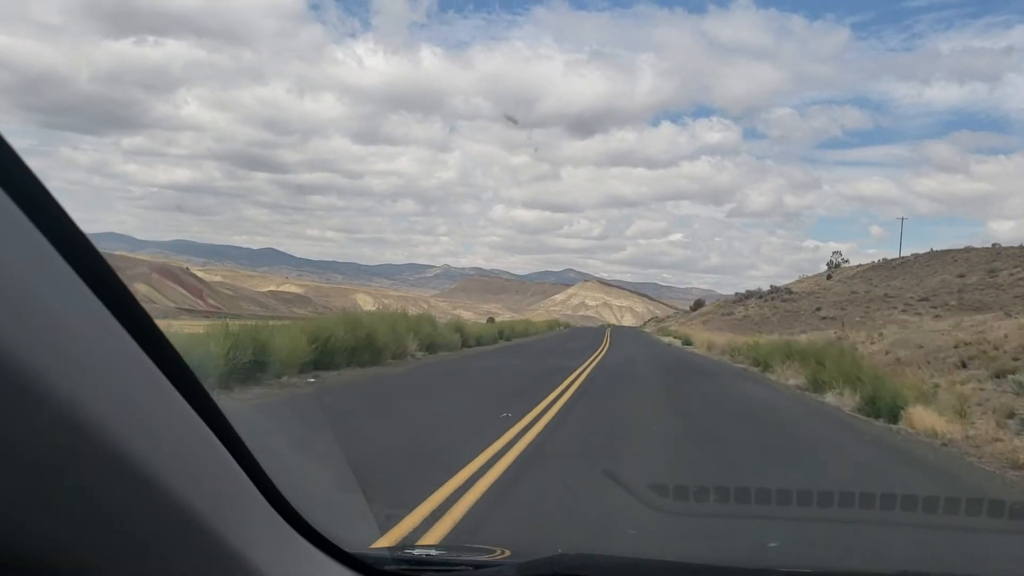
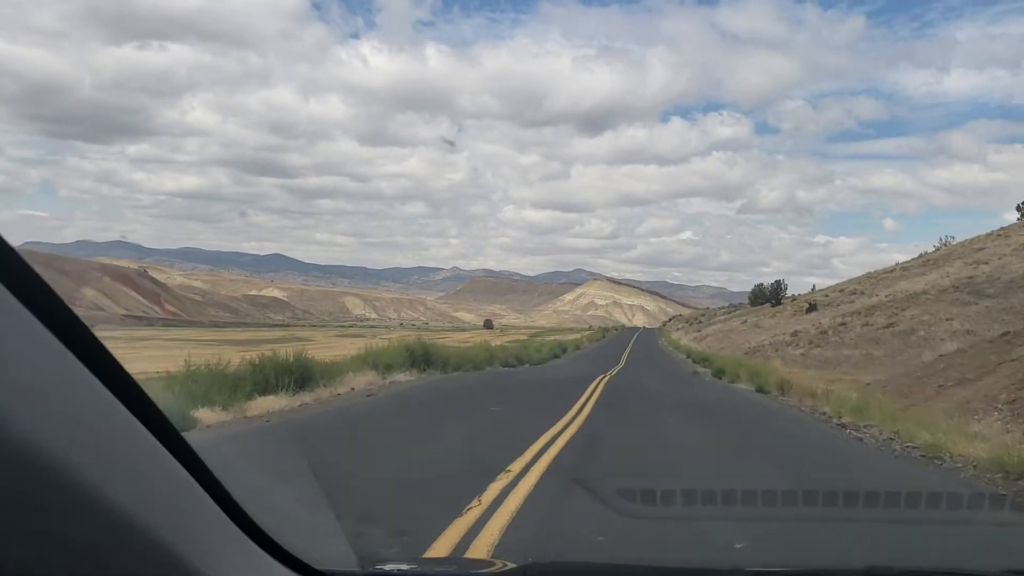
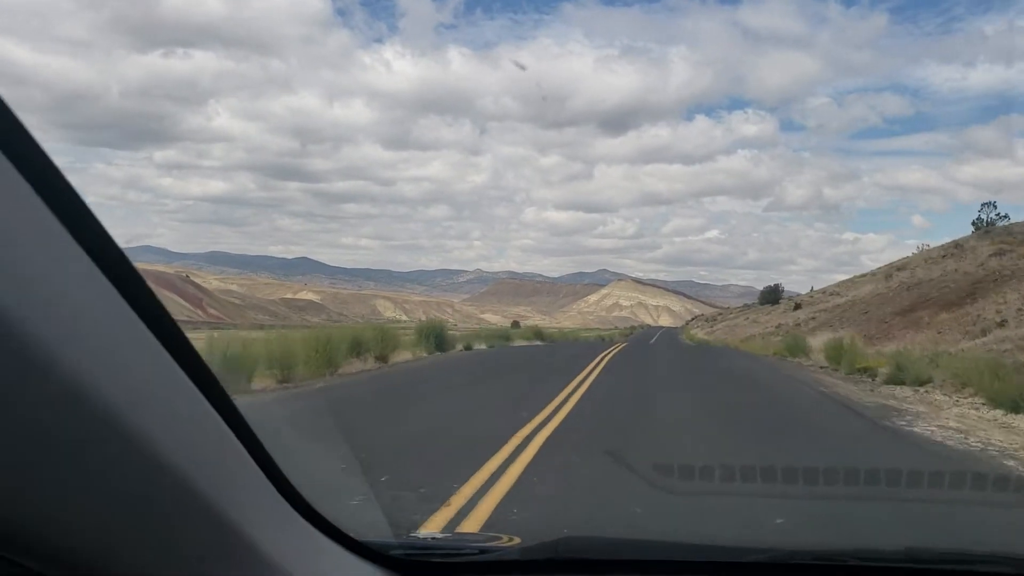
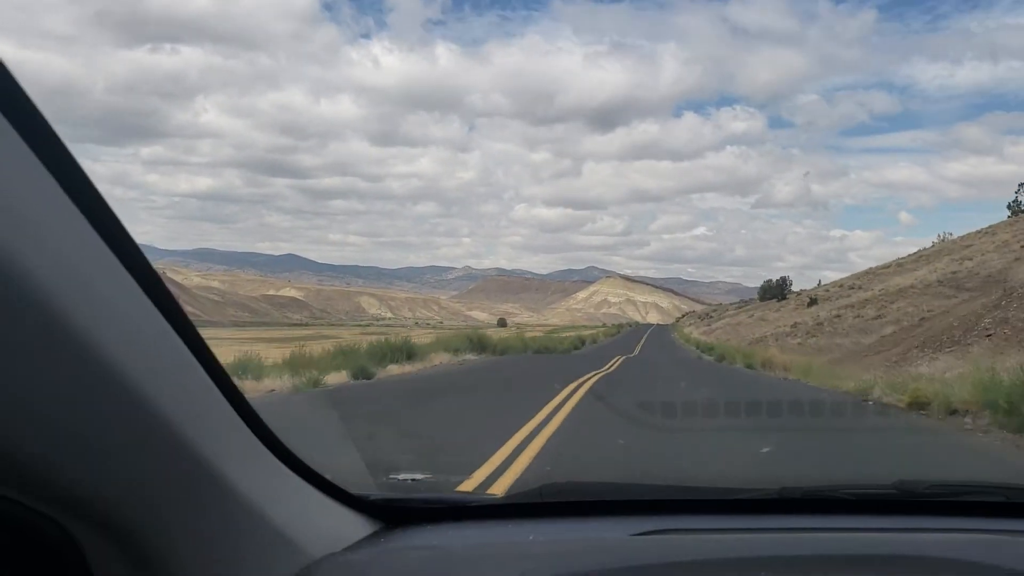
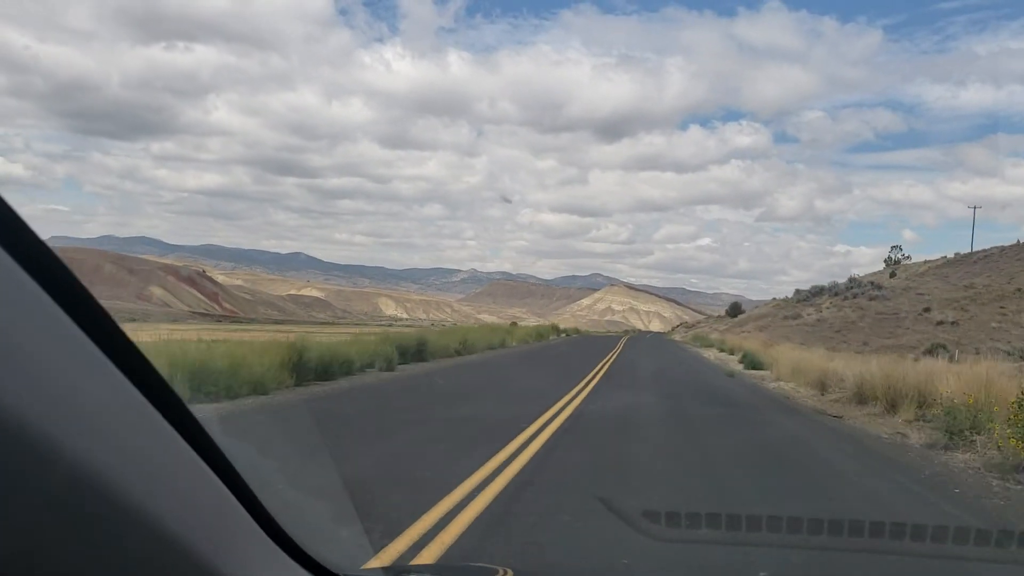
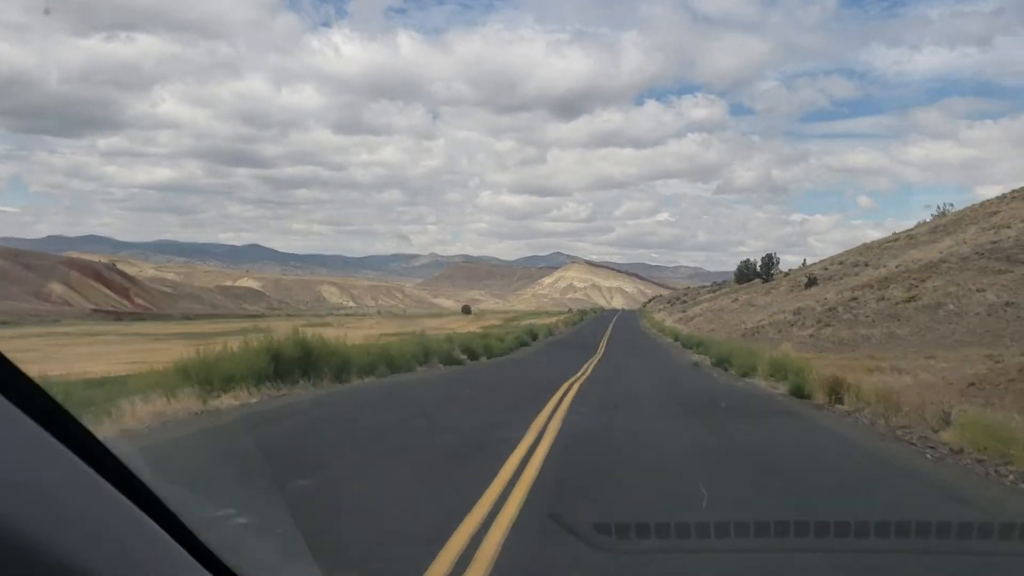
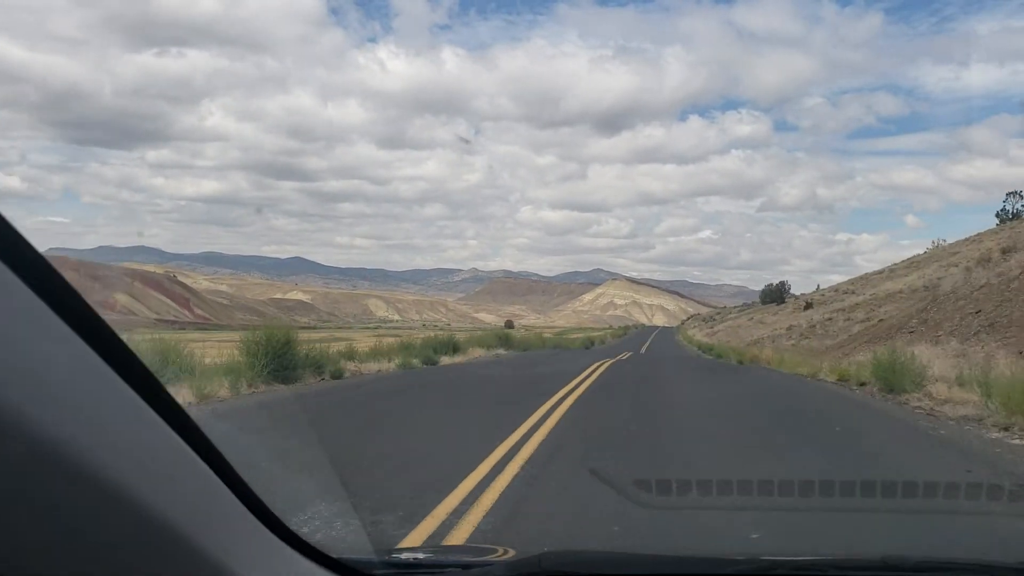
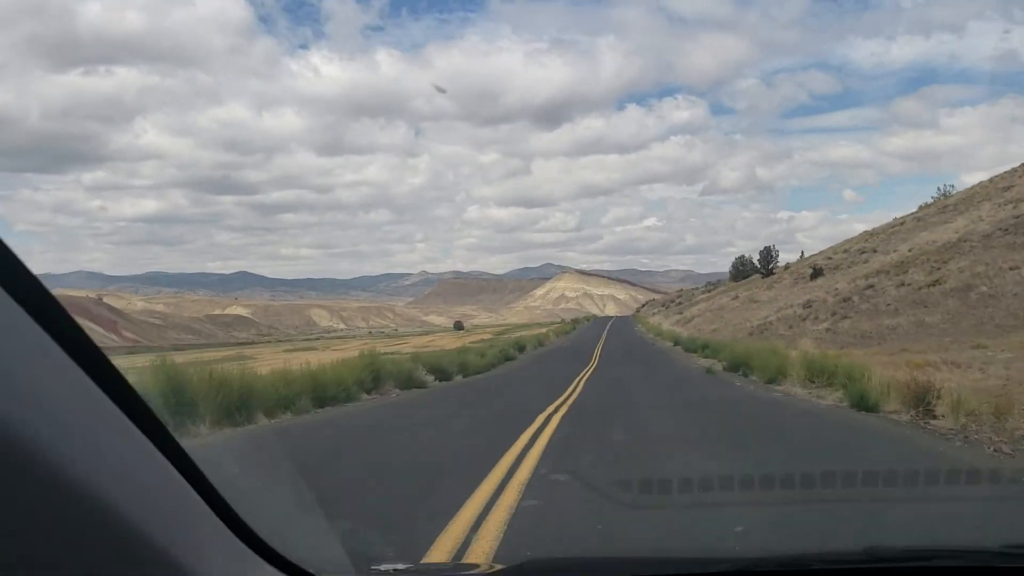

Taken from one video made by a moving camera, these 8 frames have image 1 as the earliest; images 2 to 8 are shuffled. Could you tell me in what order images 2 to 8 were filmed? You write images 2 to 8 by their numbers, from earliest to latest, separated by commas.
5, 3, 7, 4, 2, 6, 8
